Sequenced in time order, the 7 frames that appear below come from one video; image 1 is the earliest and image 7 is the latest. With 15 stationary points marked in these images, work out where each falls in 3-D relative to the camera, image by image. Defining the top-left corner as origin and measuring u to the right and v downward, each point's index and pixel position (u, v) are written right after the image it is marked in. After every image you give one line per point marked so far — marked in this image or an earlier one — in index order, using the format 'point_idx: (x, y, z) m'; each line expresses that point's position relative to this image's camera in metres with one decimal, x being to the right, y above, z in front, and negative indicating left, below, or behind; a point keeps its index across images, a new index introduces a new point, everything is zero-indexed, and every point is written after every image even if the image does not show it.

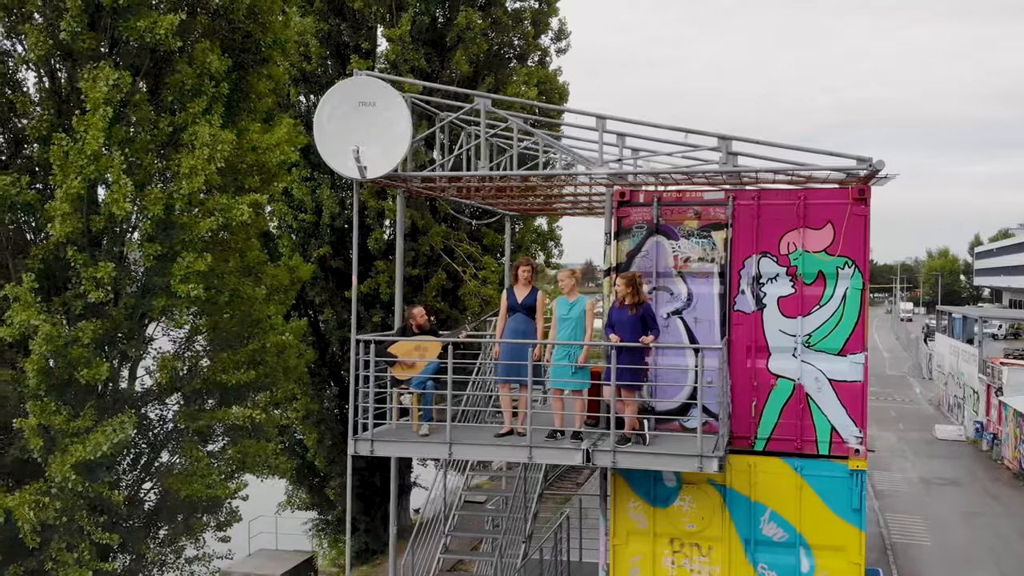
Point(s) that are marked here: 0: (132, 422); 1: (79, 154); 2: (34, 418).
0: (-5.9, -2.1, +13.9) m
1: (-6.4, +2.0, +13.5) m
2: (-7.2, -2.0, +13.7) m
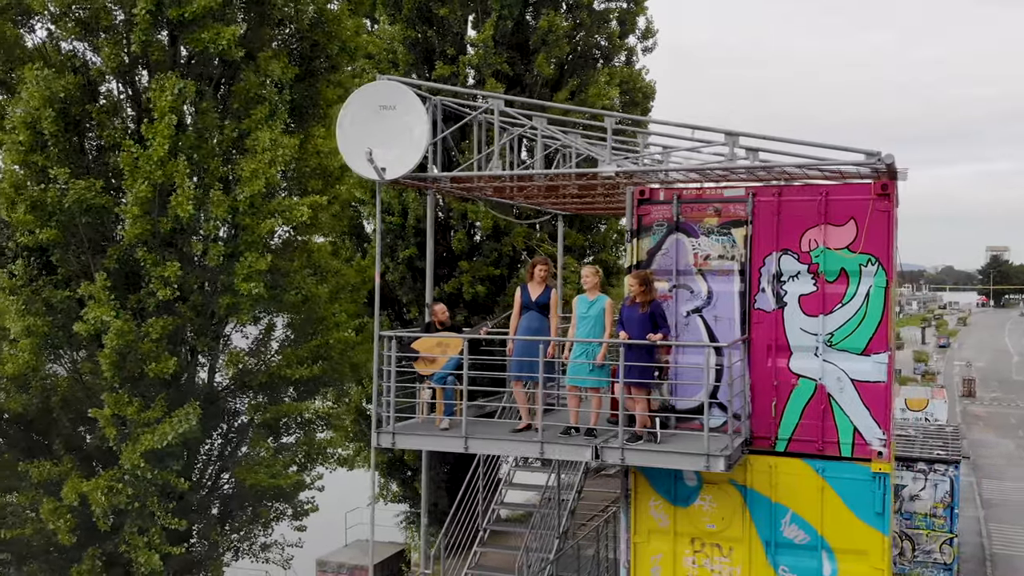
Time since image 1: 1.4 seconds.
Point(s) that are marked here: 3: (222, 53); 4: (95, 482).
0: (-5.2, -2.1, +14.7) m
1: (-5.7, +2.0, +14.3) m
2: (-6.5, -1.9, +14.6) m
3: (-4.9, +3.9, +15.2) m
4: (-6.7, -3.1, +14.6) m
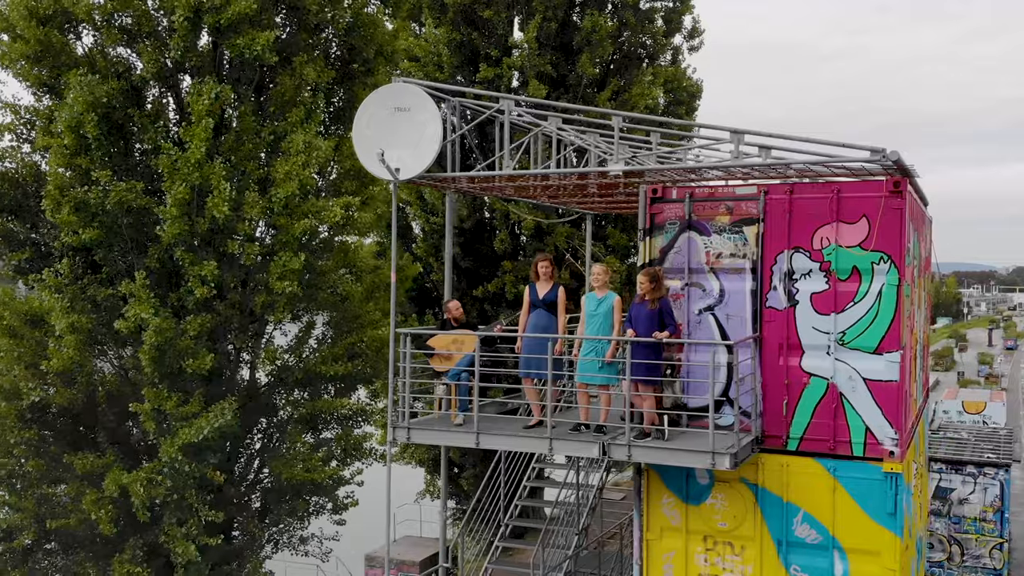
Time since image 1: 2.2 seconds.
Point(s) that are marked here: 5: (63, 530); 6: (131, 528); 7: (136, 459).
0: (-4.7, -2.0, +15.1) m
1: (-5.3, +2.0, +14.7) m
2: (-6.0, -1.9, +15.1) m
3: (-4.4, +3.9, +15.6) m
4: (-6.3, -3.1, +15.1) m
5: (-8.1, -4.3, +16.2) m
6: (-6.9, -4.3, +16.2) m
7: (-7.0, -3.1, +16.7) m
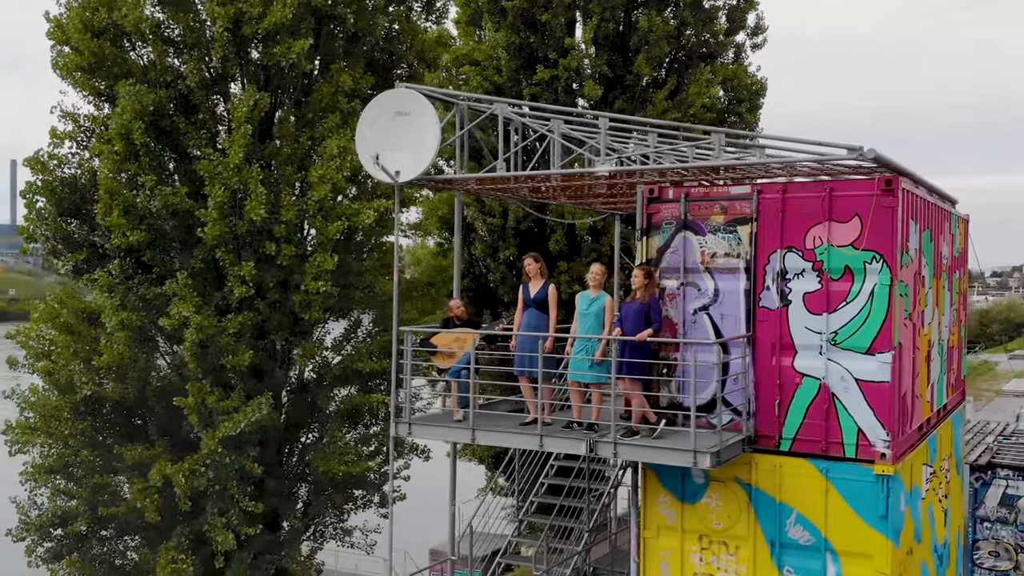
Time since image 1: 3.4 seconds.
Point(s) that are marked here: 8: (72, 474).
0: (-4.2, -2.0, +15.7) m
1: (-4.9, +2.0, +15.3) m
2: (-5.5, -1.9, +15.7) m
3: (-3.9, +4.0, +16.1) m
4: (-5.8, -3.1, +15.8) m
5: (-7.5, -4.3, +17.0) m
6: (-6.3, -4.3, +17.0) m
7: (-6.3, -3.1, +17.4) m
8: (-8.3, -3.5, +17.0) m
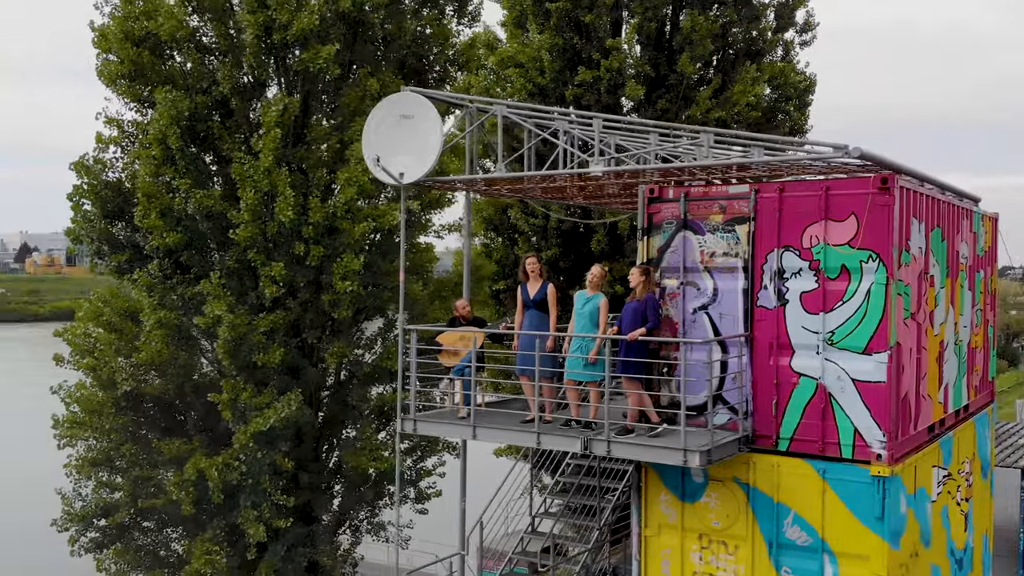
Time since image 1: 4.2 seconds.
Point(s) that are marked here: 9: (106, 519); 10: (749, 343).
0: (-3.8, -2.0, +16.1) m
1: (-4.5, +2.1, +15.8) m
2: (-5.1, -1.9, +16.2) m
3: (-3.4, +4.0, +16.5) m
4: (-5.4, -3.1, +16.2) m
5: (-7.0, -4.3, +17.6) m
6: (-5.8, -4.3, +17.5) m
7: (-5.8, -3.1, +18.0) m
8: (-7.7, -3.5, +17.7) m
9: (-7.9, -4.5, +17.7) m
10: (+2.4, -0.5, +9.0) m
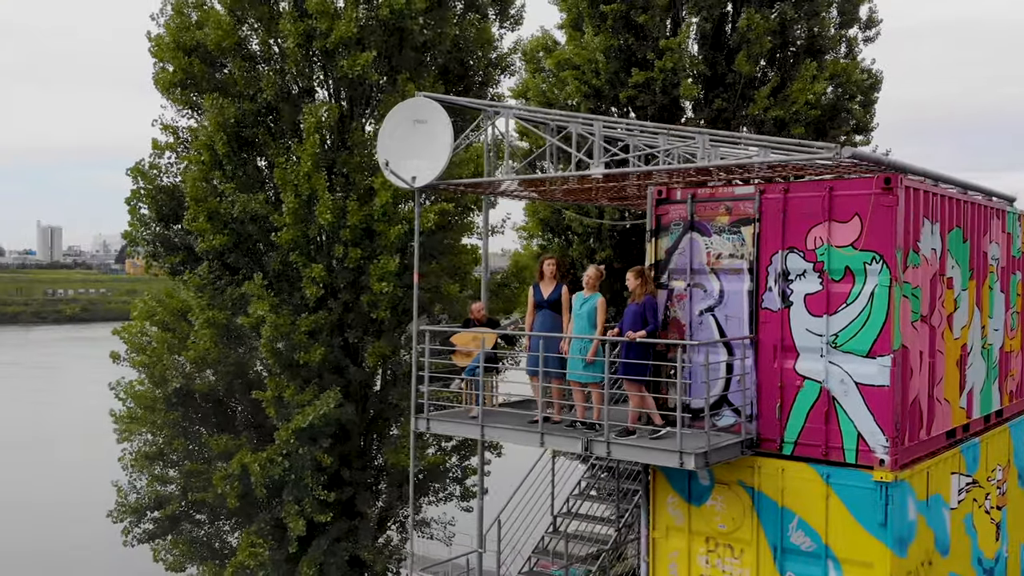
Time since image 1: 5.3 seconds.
0: (-3.2, -2.0, +16.5) m
1: (-3.9, +2.0, +16.2) m
2: (-4.5, -1.9, +16.7) m
3: (-2.8, +3.9, +16.9) m
4: (-4.7, -3.1, +16.8) m
5: (-6.2, -4.3, +18.3) m
6: (-5.1, -4.3, +18.0) m
7: (-5.0, -3.1, +18.5) m
8: (-7.0, -3.5, +18.4) m
9: (-7.2, -4.5, +18.4) m
10: (+2.4, -0.6, +8.9) m
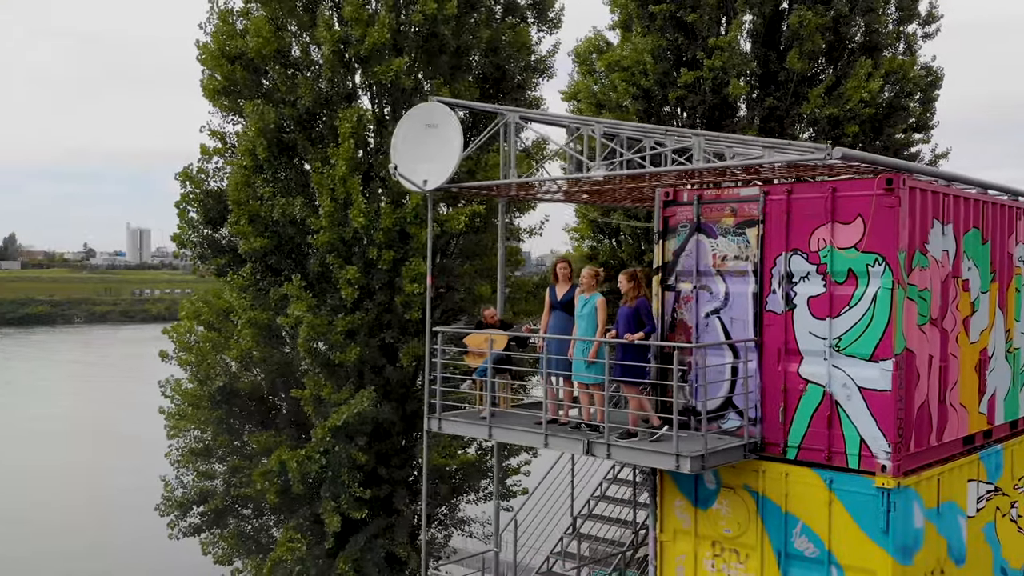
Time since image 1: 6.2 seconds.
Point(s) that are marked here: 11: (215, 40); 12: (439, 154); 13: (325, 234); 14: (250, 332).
0: (-2.6, -2.1, +16.8) m
1: (-3.3, +2.0, +16.6) m
2: (-3.9, -1.9, +17.1) m
3: (-2.1, +3.9, +17.1) m
4: (-4.1, -3.1, +17.2) m
5: (-5.5, -4.3, +18.8) m
6: (-4.4, -4.3, +18.5) m
7: (-4.3, -3.1, +19.0) m
8: (-6.3, -3.5, +18.9) m
9: (-6.4, -4.5, +19.0) m
10: (+2.4, -0.6, +8.8) m
11: (-5.9, +4.9, +17.9) m
12: (-0.8, +1.5, +10.1) m
13: (-3.4, +1.0, +16.6) m
14: (-5.0, -0.9, +17.4) m
